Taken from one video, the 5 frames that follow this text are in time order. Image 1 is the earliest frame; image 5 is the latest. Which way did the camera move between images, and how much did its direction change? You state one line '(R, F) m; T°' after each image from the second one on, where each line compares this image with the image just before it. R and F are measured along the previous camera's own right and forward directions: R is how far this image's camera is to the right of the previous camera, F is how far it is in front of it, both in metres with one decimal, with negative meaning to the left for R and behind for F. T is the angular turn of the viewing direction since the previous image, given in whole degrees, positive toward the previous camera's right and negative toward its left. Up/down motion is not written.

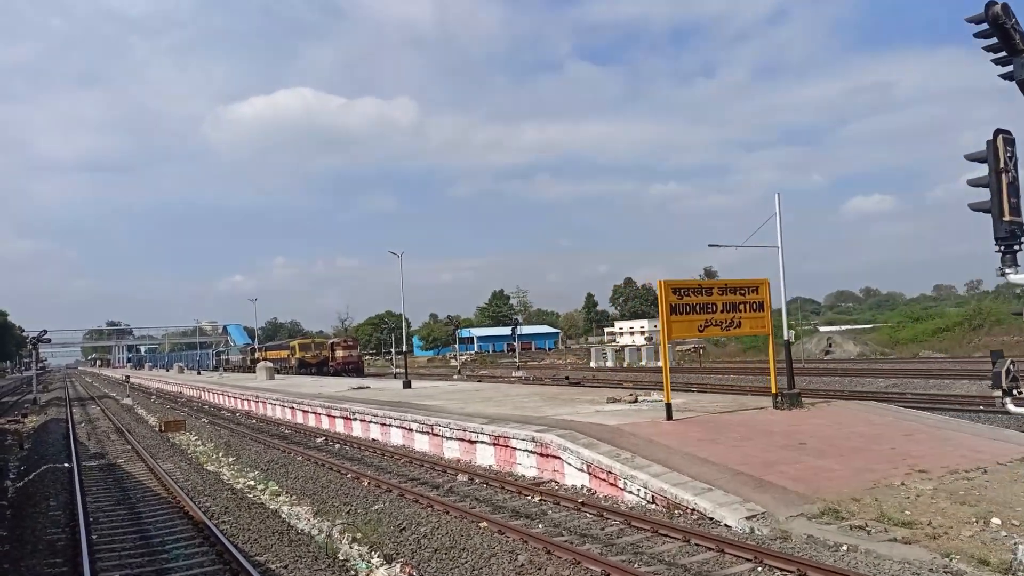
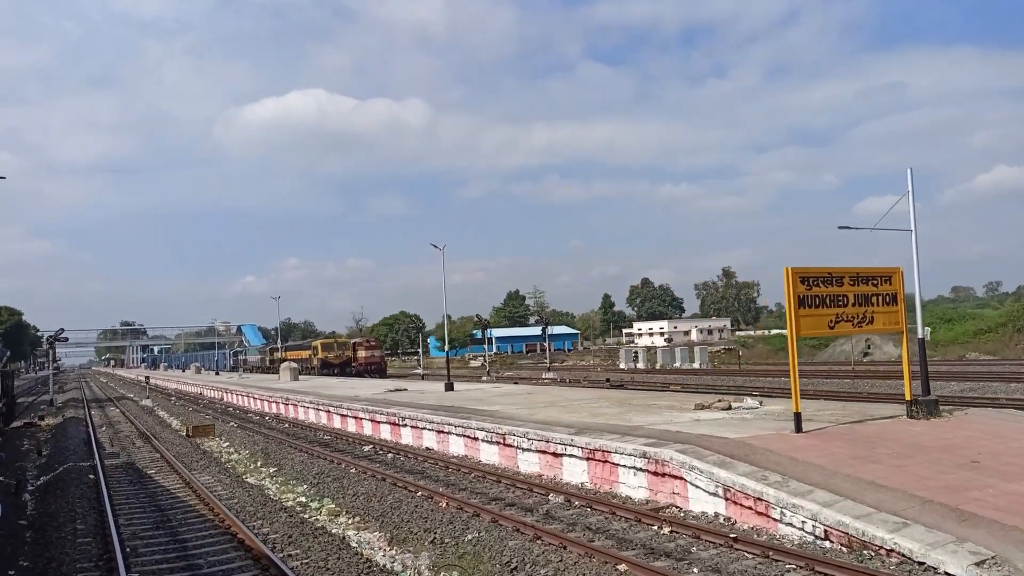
(-1.3, +1.8) m; -1°
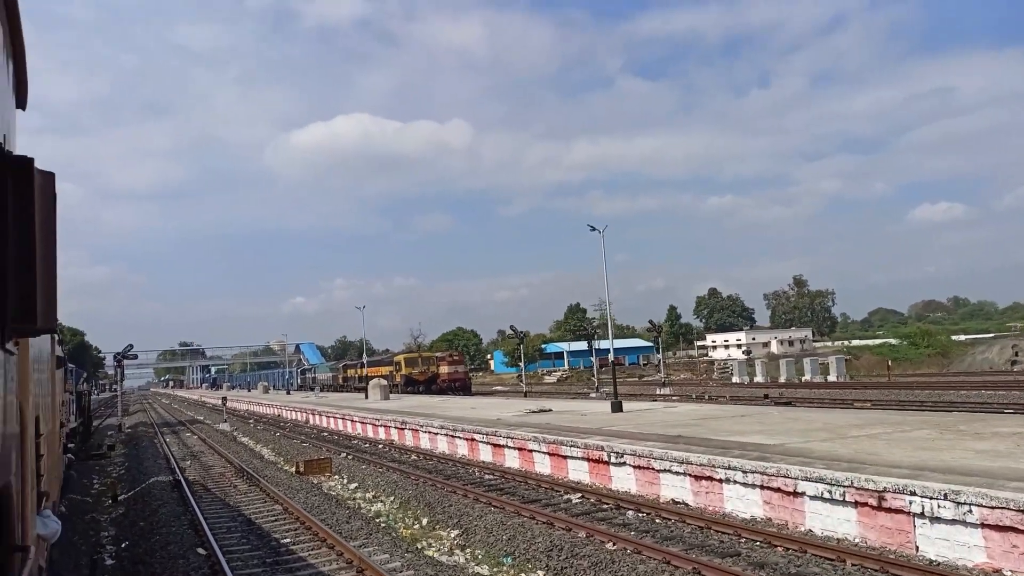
(-3.7, +5.3) m; -3°
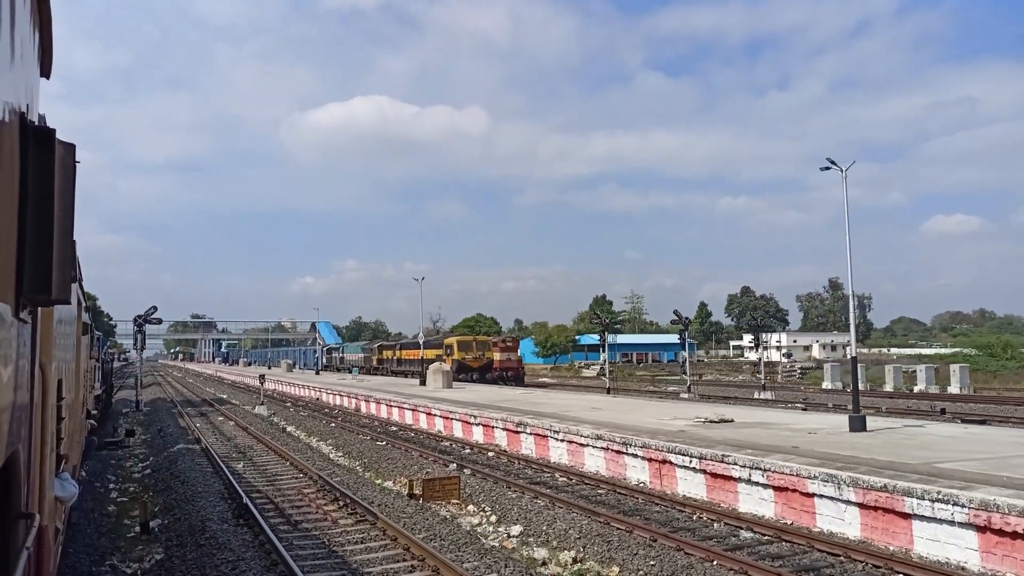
(-3.6, +5.9) m; -1°
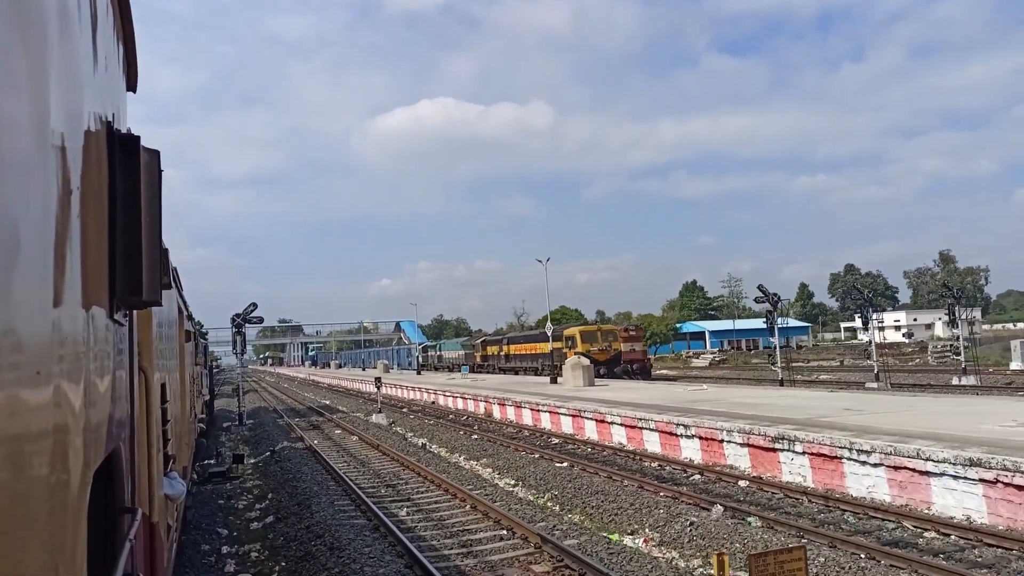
(-2.9, +4.9) m; -6°
